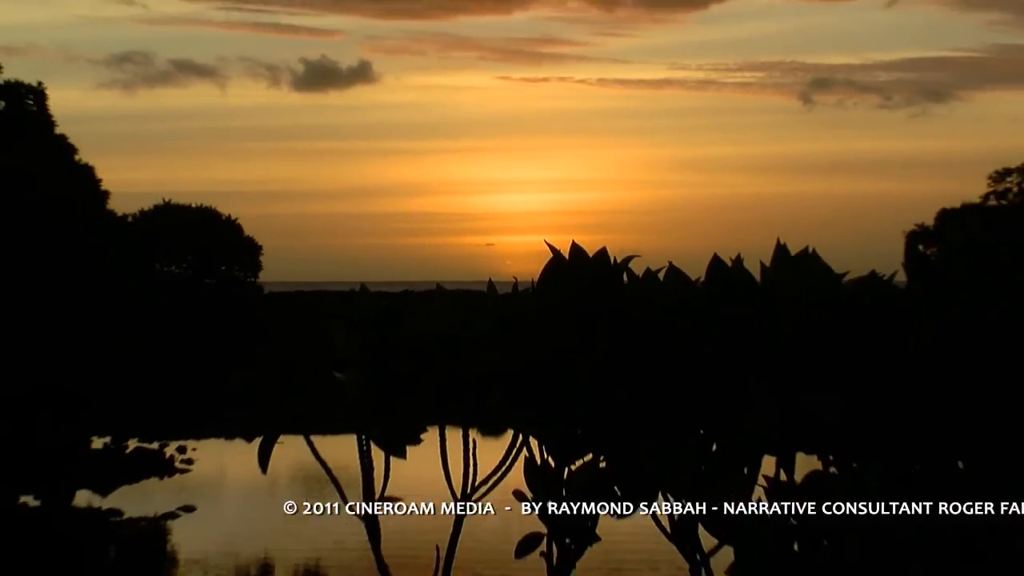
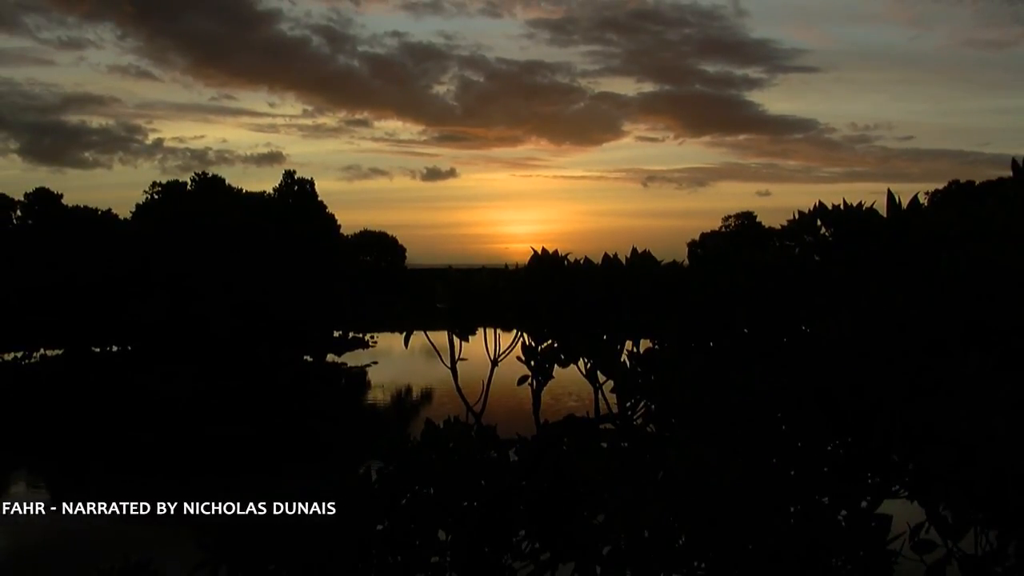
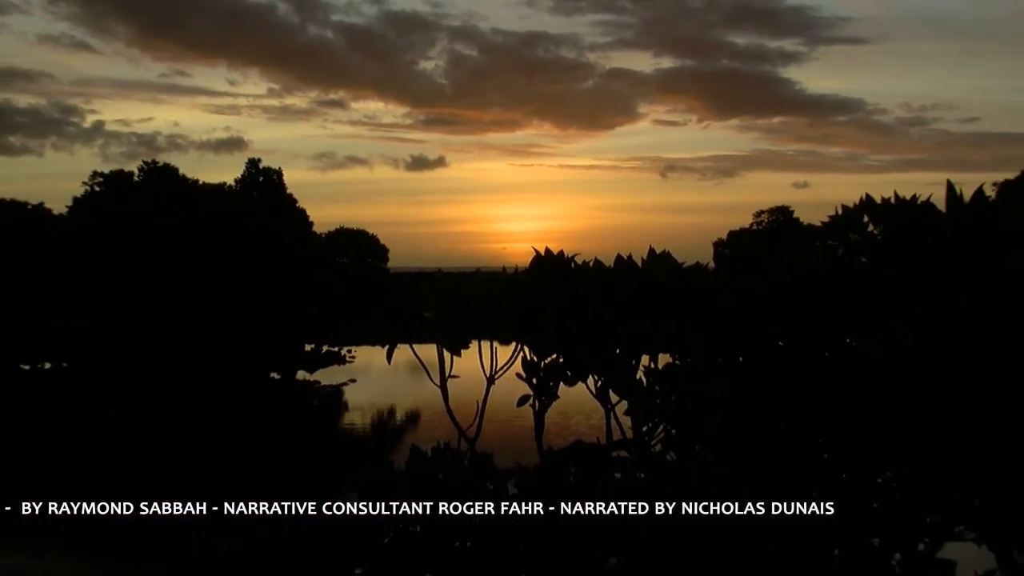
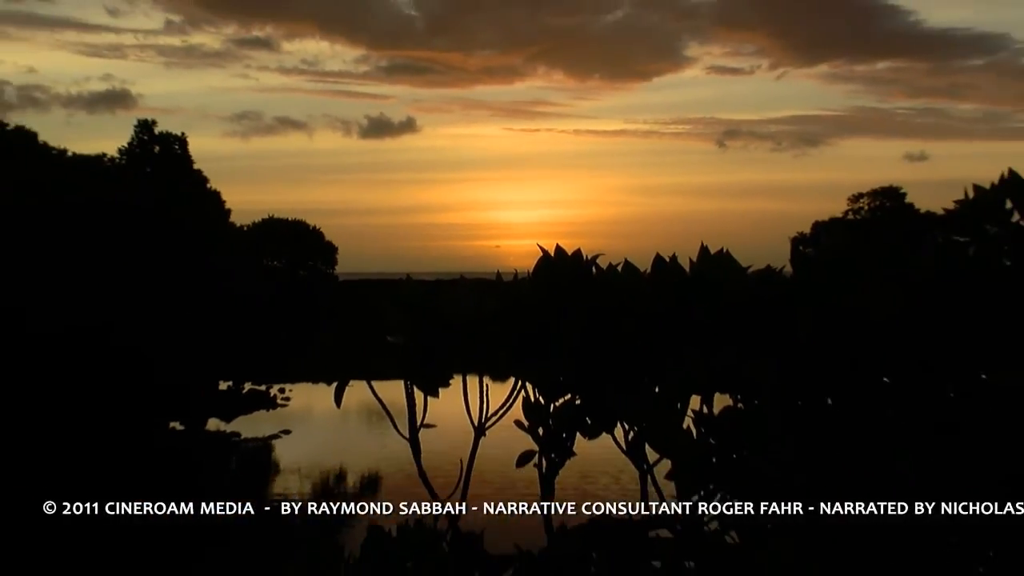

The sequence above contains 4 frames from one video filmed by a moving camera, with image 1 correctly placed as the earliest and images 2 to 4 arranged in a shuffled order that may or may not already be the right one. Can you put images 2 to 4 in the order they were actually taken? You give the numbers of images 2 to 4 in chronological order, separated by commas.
4, 3, 2
